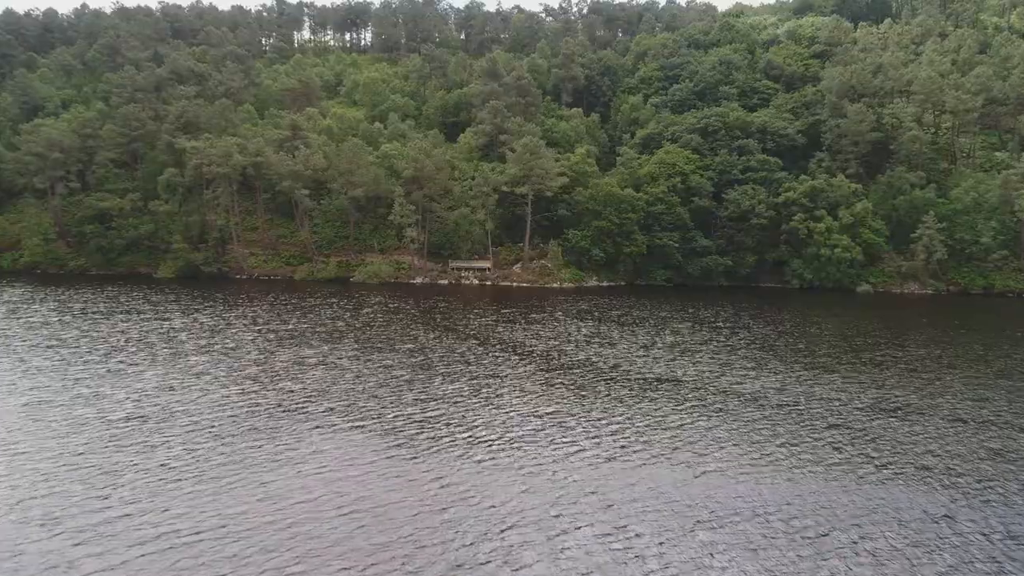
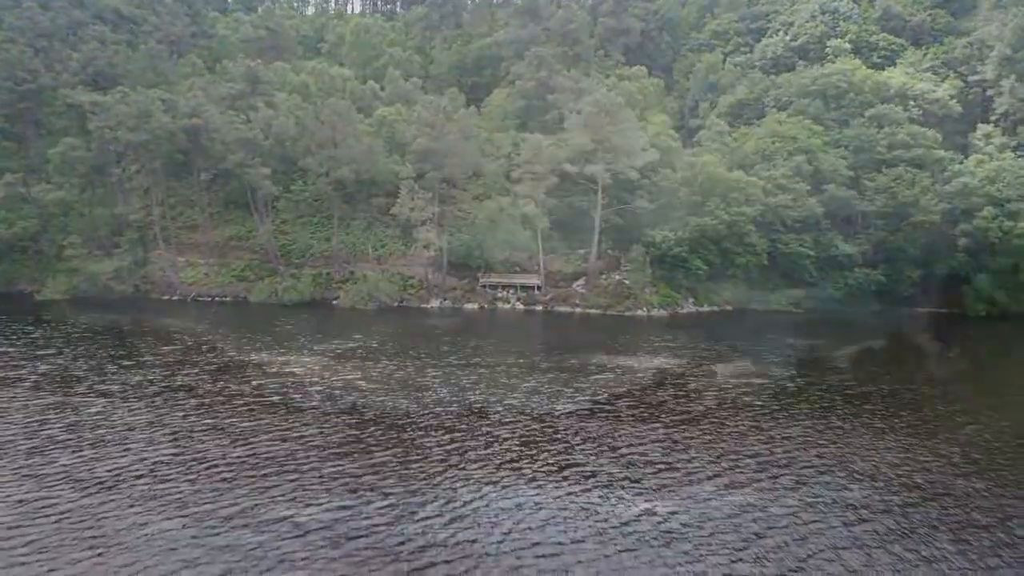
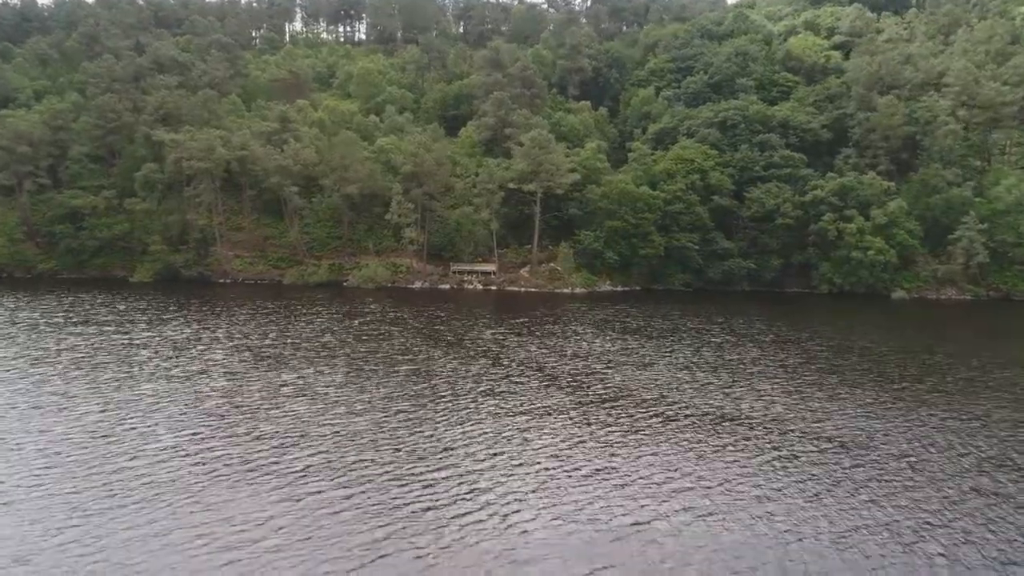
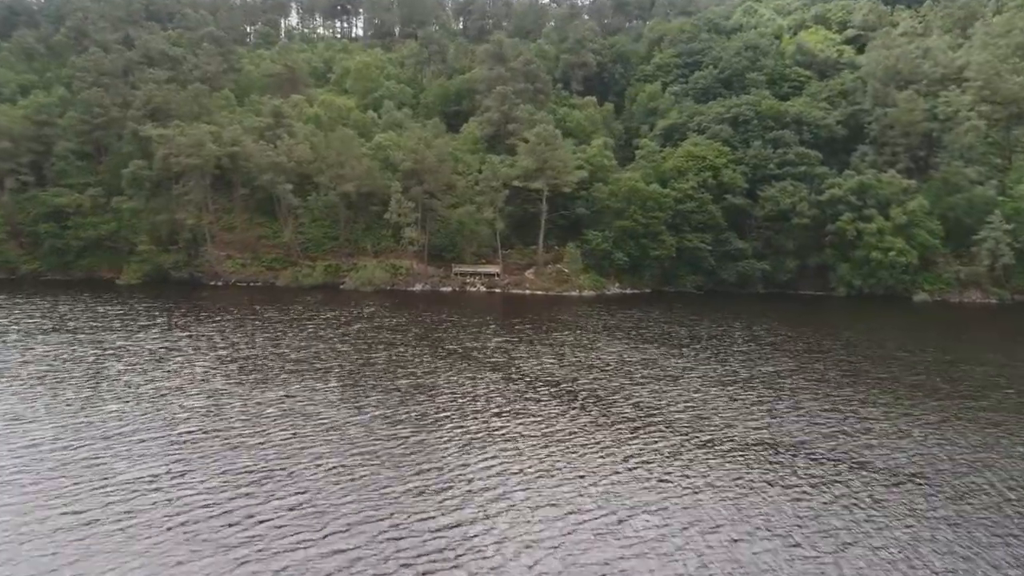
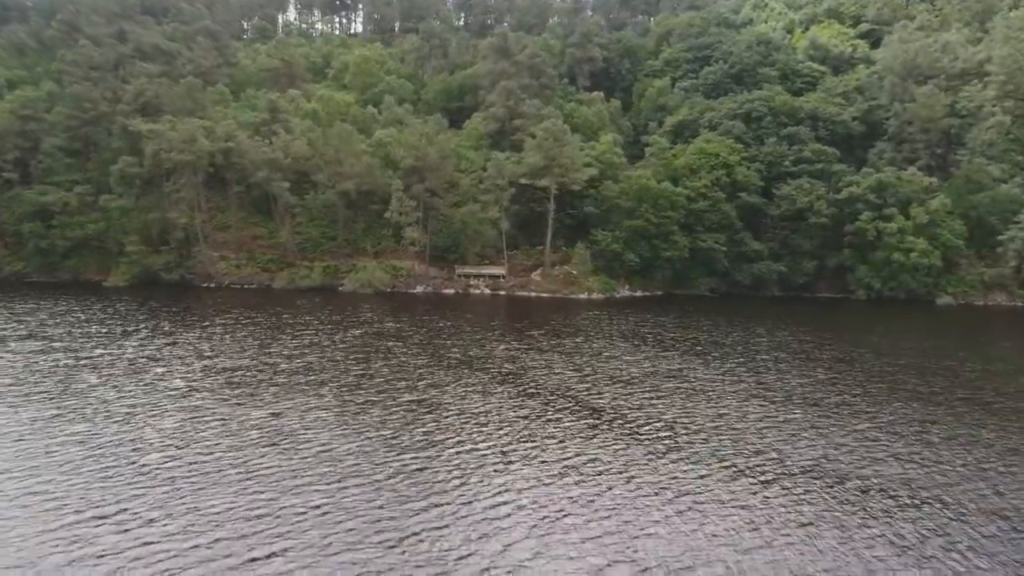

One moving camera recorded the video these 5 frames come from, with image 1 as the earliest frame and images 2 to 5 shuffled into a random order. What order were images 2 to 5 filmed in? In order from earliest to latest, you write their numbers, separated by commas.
3, 4, 5, 2
